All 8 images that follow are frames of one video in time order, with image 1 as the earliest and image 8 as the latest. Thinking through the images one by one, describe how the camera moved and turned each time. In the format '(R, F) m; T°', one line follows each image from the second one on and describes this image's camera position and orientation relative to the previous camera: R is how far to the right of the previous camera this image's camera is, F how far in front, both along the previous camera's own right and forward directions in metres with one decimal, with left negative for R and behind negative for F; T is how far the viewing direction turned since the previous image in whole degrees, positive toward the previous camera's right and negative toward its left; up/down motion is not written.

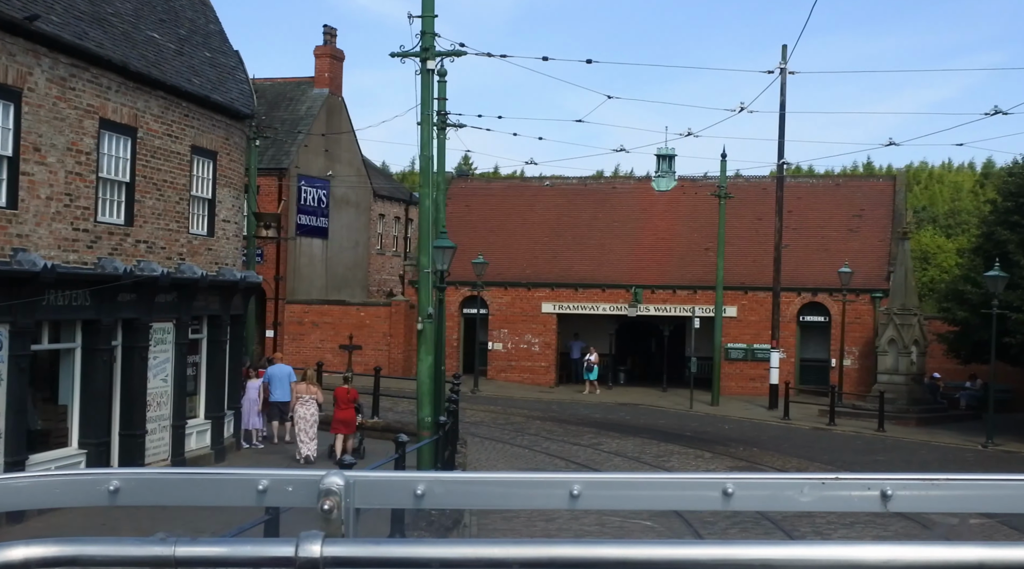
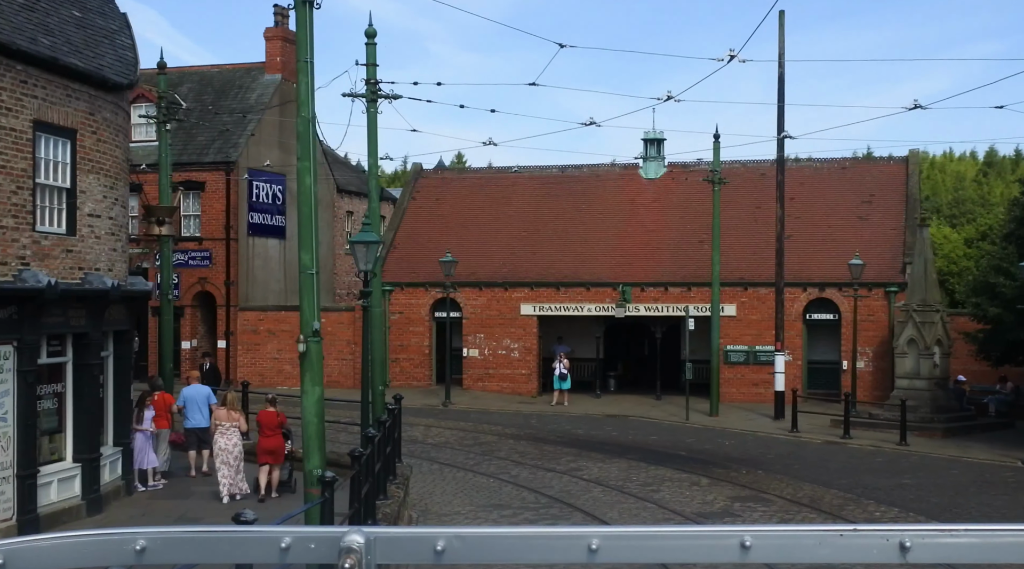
(+0.8, +3.4) m; 0°
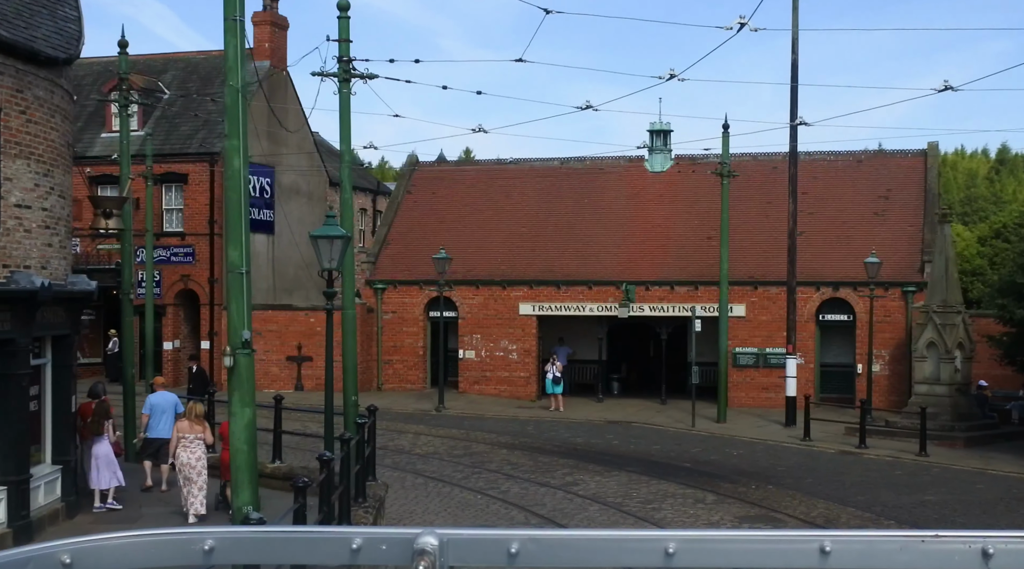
(+0.3, +1.5) m; 0°
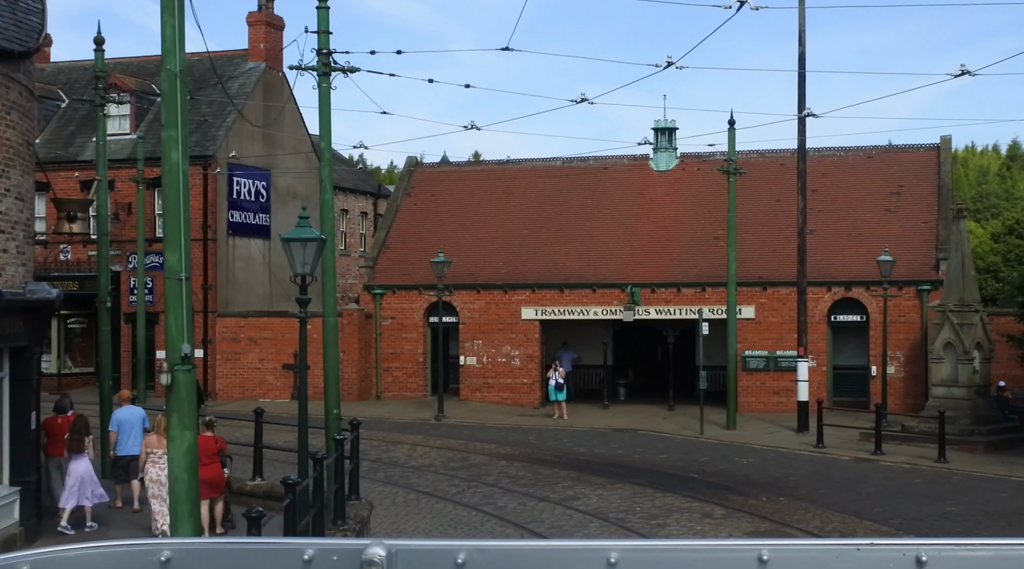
(+0.3, +0.9) m; -1°
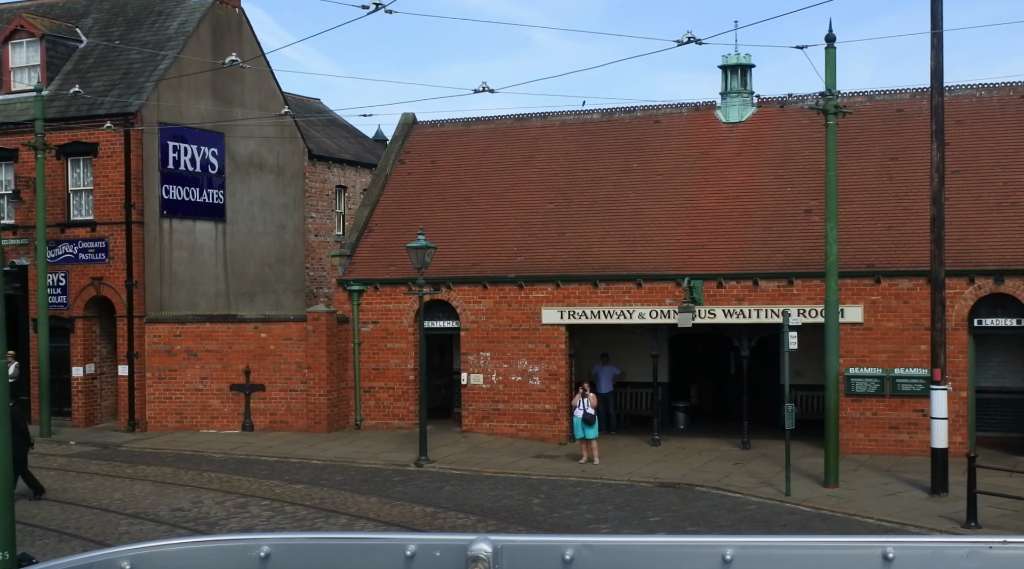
(+1.3, +7.8) m; -4°
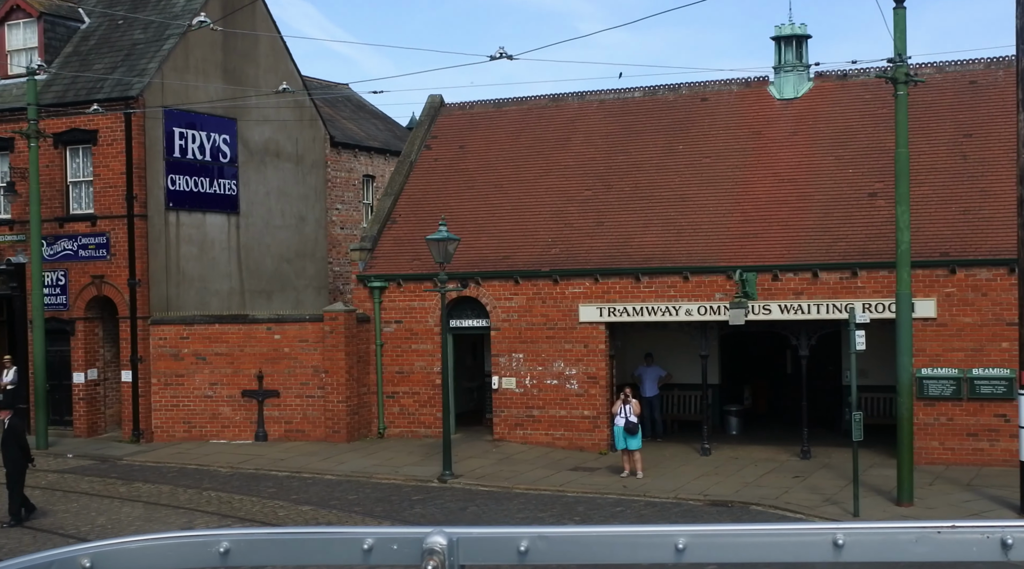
(+0.3, +2.0) m; -2°
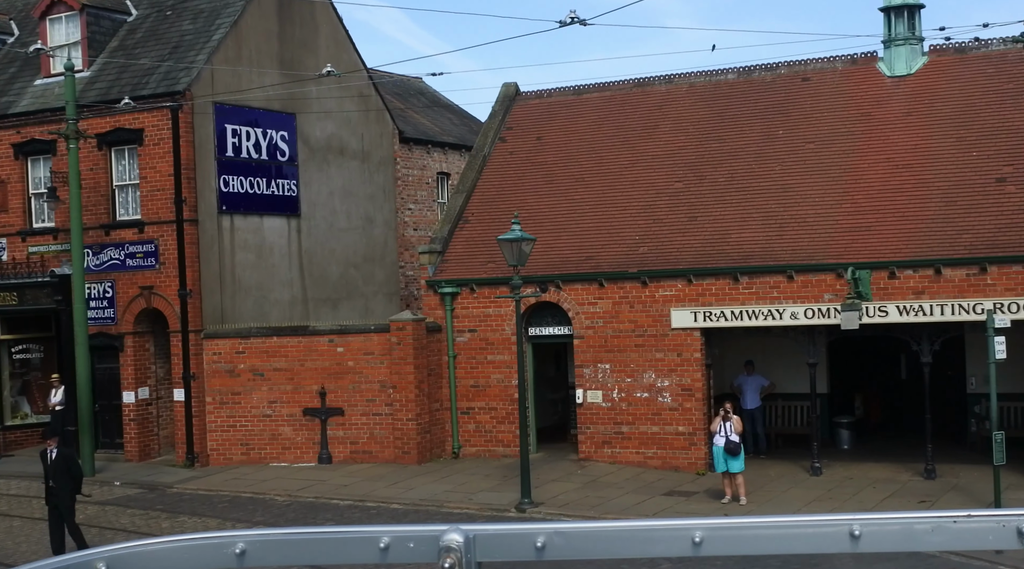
(+0.1, +2.0) m; -4°
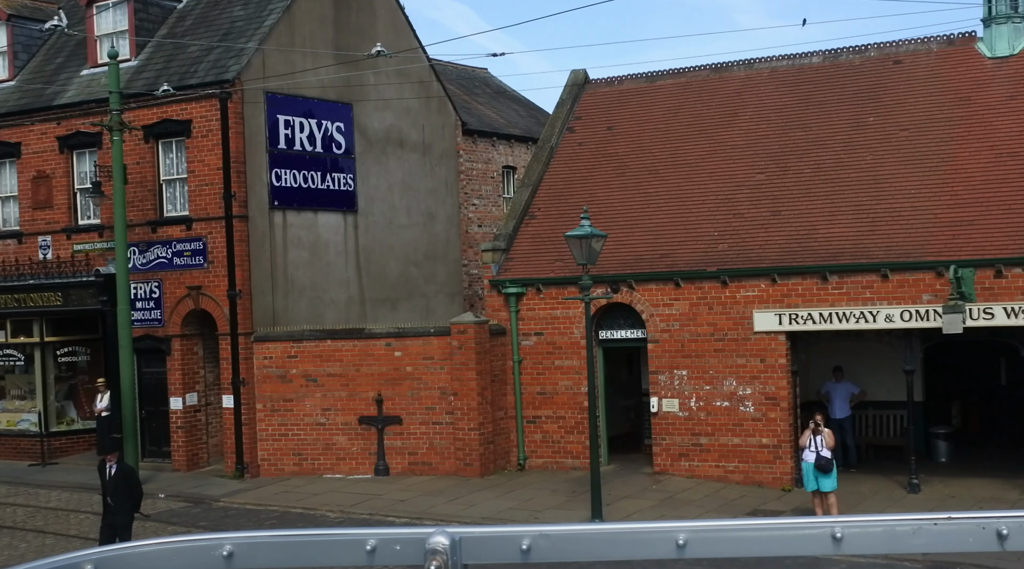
(0.0, +1.3) m; -3°
